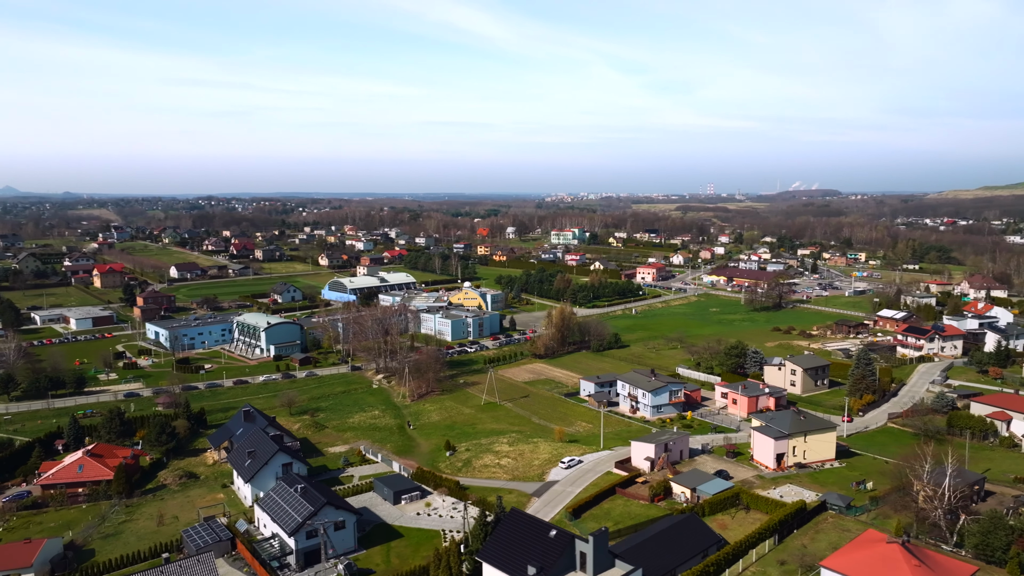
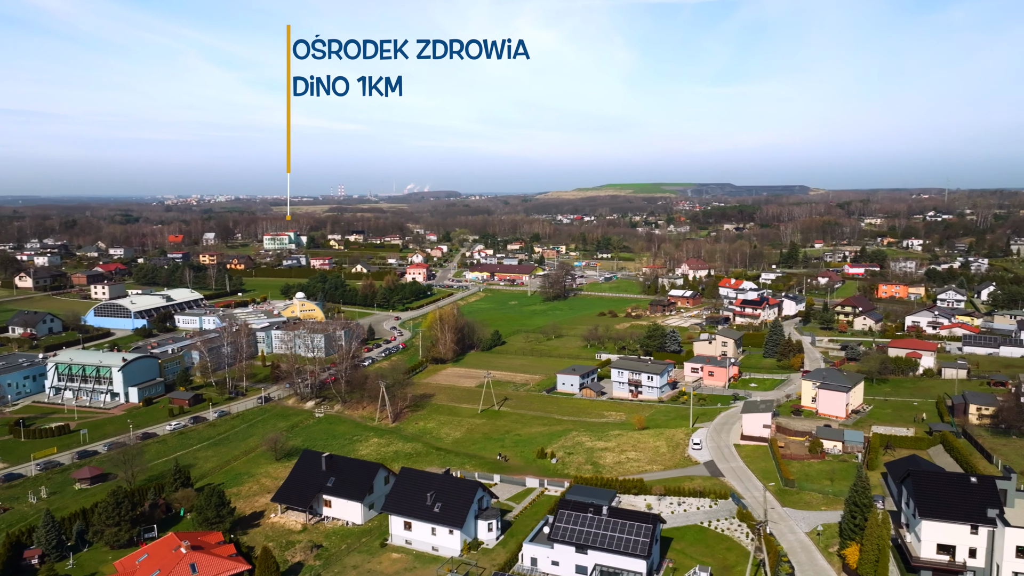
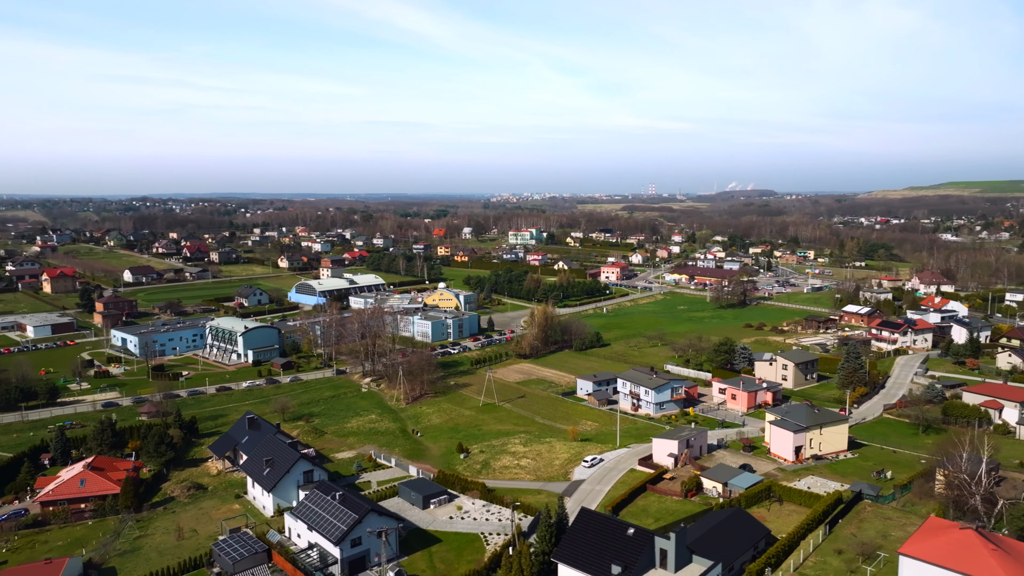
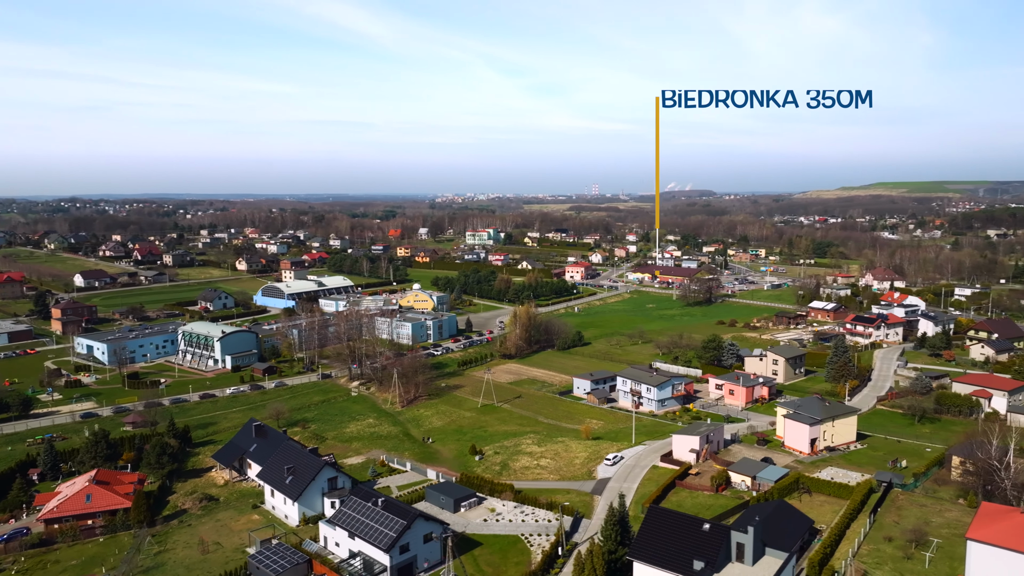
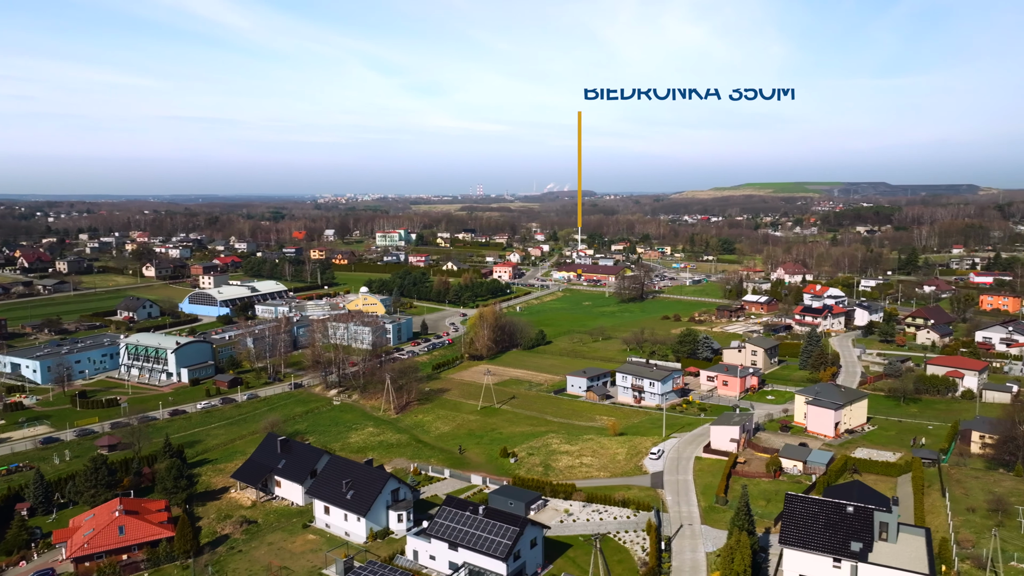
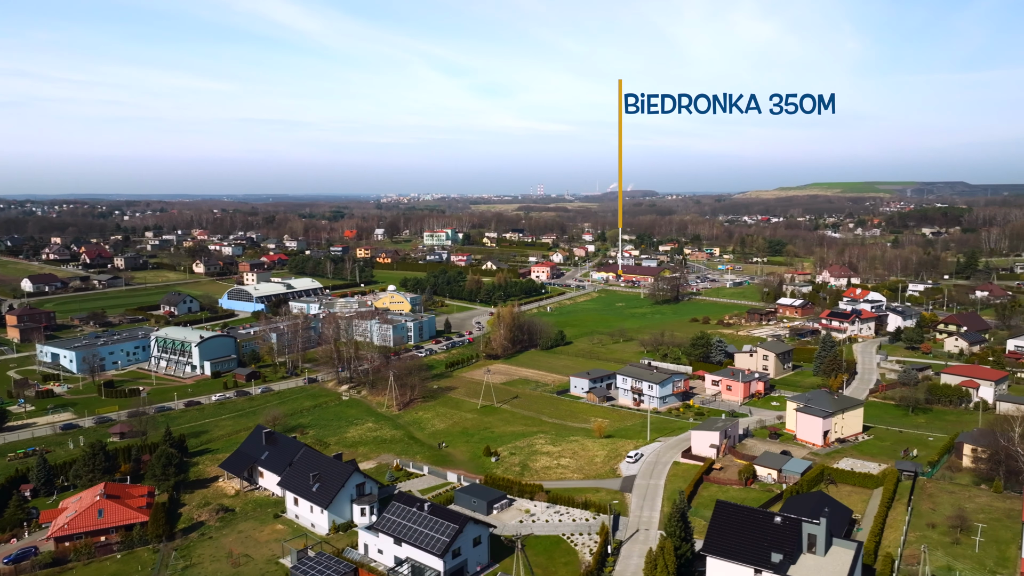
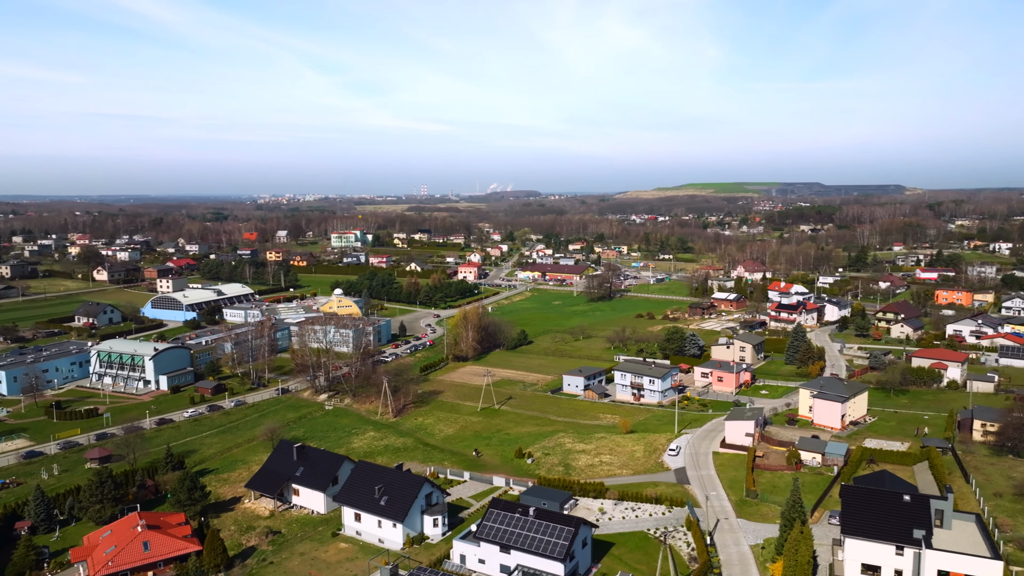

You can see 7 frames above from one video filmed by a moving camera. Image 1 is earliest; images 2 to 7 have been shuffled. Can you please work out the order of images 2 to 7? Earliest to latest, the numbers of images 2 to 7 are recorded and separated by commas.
3, 4, 6, 5, 7, 2
